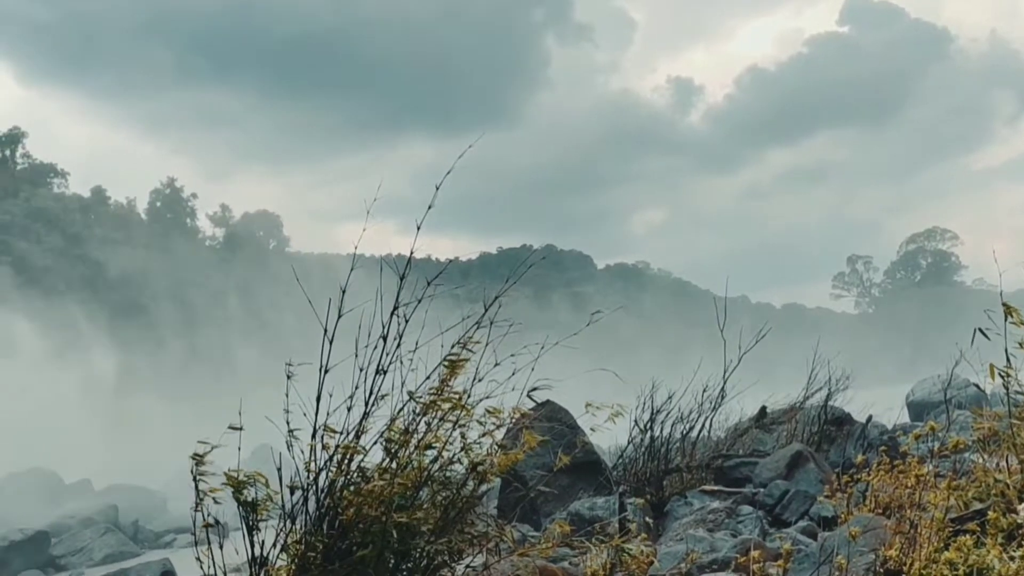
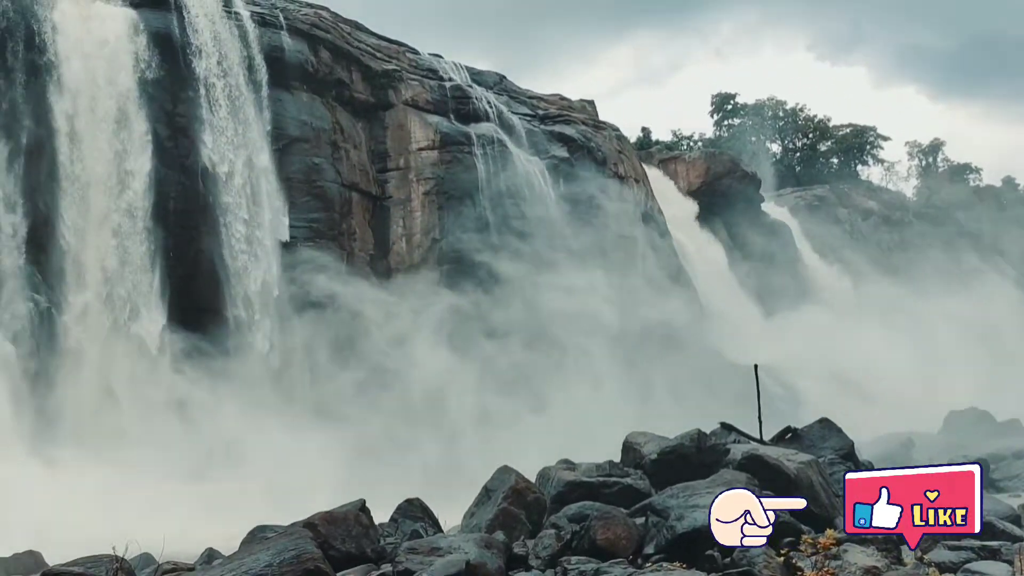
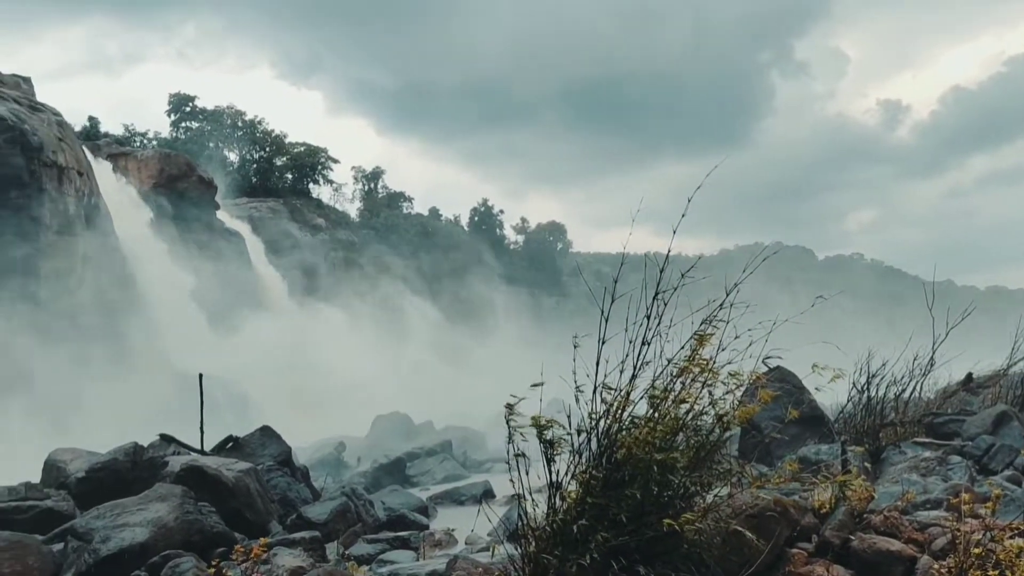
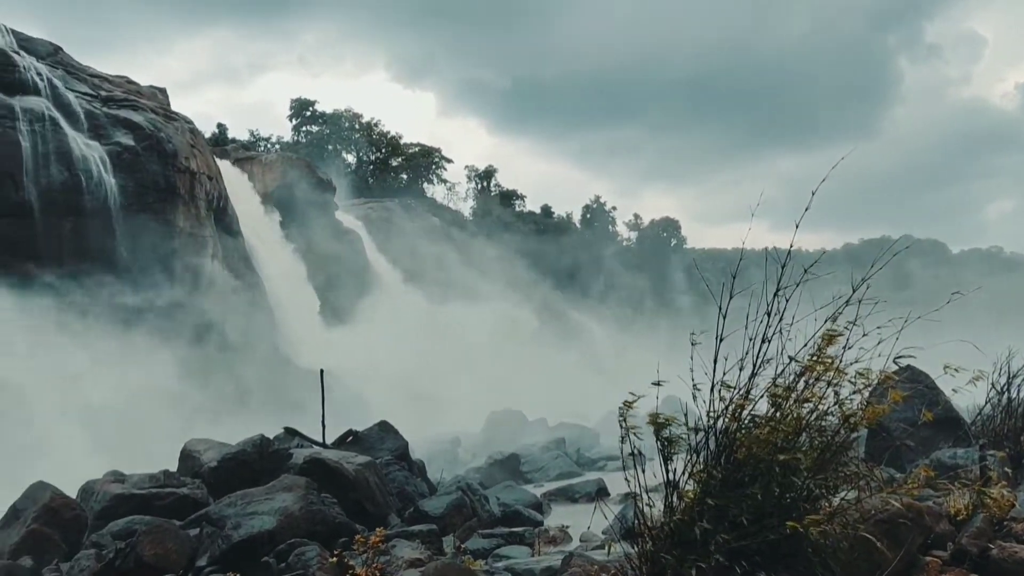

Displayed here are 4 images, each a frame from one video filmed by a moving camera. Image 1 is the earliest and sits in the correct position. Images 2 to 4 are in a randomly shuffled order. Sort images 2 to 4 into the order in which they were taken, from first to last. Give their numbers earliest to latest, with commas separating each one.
3, 4, 2
